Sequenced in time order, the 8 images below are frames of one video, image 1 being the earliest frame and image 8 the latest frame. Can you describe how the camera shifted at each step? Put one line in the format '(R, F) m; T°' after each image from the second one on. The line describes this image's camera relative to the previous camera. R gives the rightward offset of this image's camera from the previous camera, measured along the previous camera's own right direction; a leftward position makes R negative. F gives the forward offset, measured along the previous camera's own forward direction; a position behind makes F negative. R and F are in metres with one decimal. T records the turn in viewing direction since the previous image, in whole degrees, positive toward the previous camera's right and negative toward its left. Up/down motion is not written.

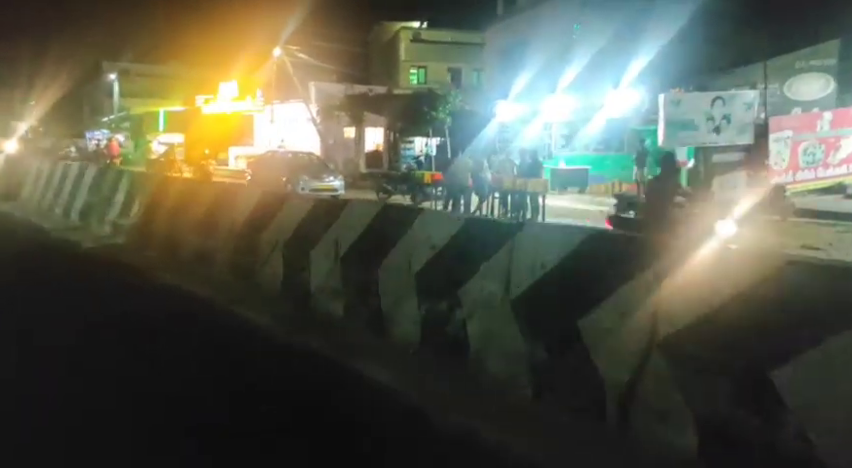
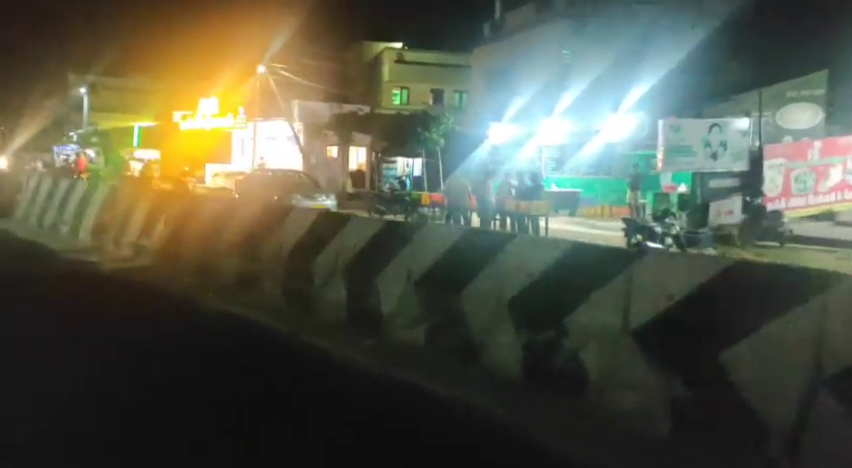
(-1.0, +0.1) m; +3°
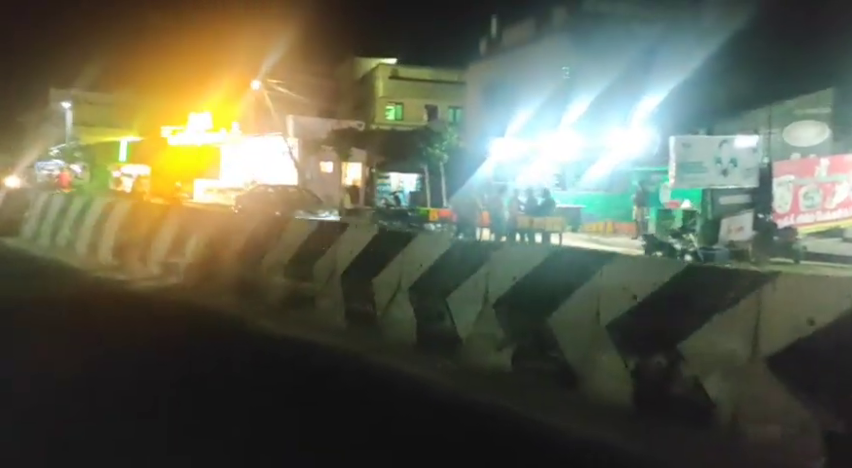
(-0.9, +0.3) m; +1°
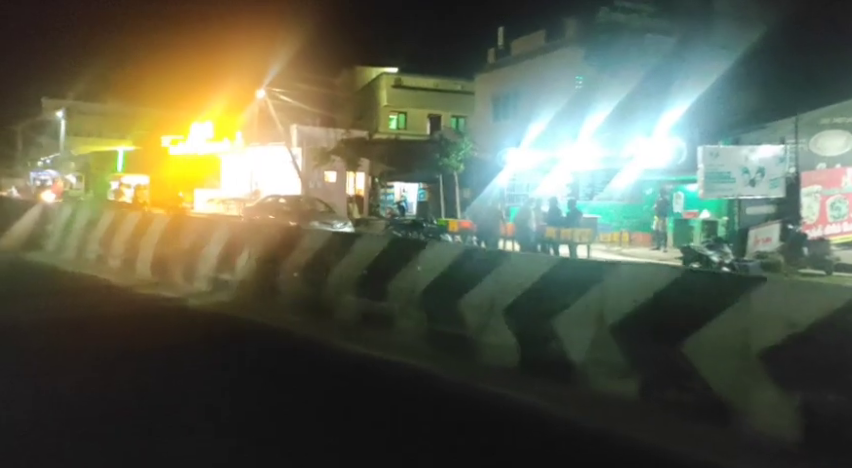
(-1.1, +0.5) m; +1°
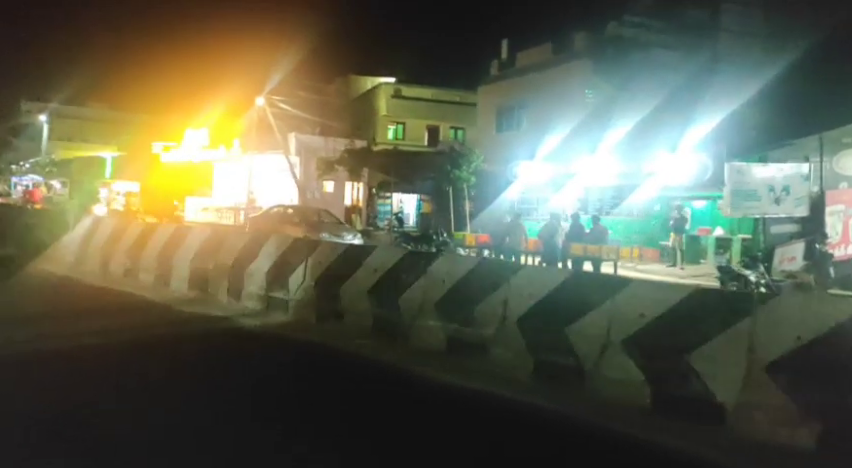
(-1.3, +0.6) m; +2°
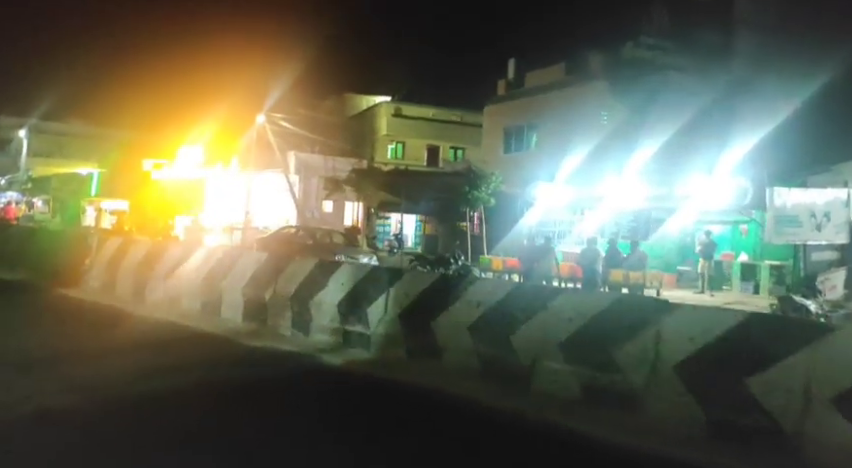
(-1.6, +1.0) m; +2°
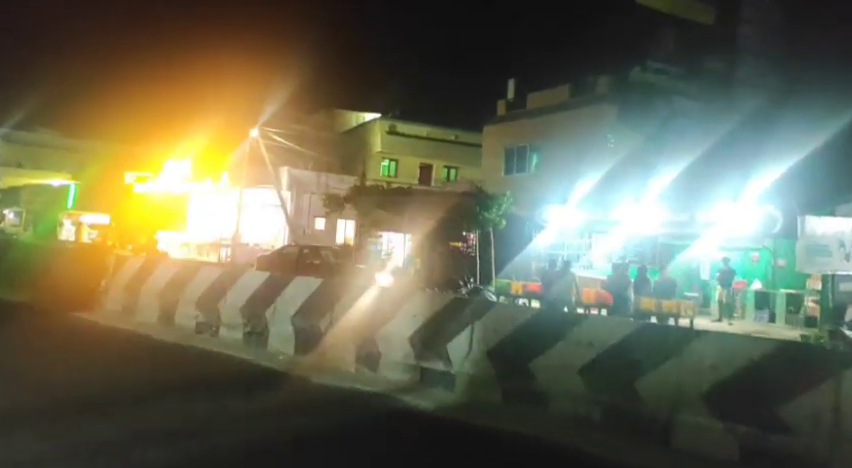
(-1.5, +0.9) m; +2°
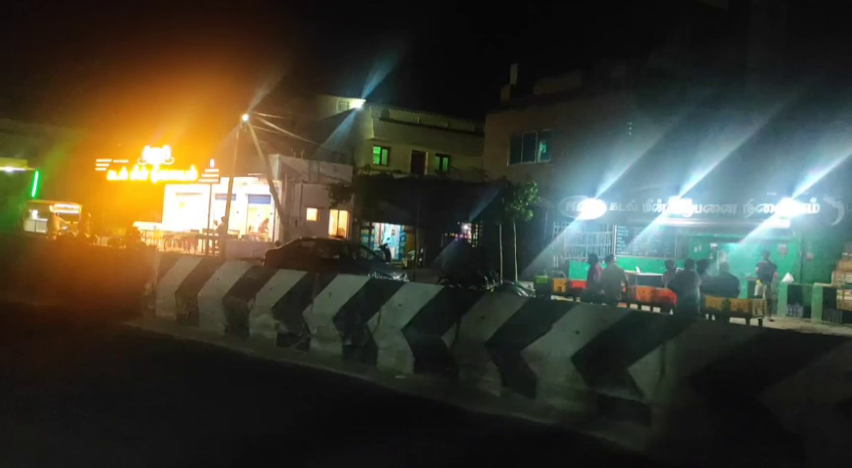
(-2.3, +1.6) m; +3°
